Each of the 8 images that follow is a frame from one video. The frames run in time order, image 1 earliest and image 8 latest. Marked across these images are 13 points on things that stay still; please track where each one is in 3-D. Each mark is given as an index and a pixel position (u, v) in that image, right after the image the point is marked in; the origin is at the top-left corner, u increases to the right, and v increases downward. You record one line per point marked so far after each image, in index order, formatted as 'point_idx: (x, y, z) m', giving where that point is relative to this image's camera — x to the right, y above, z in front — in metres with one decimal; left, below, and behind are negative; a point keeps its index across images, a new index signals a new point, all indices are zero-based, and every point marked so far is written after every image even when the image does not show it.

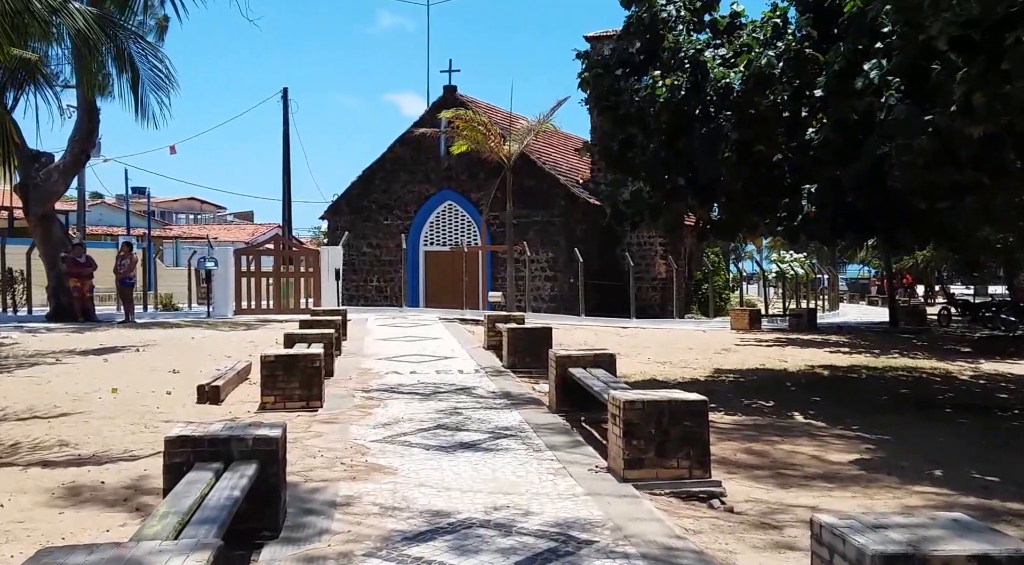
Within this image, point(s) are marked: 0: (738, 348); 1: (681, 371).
0: (+4.2, -1.2, +19.5) m
1: (+2.4, -1.3, +14.8) m
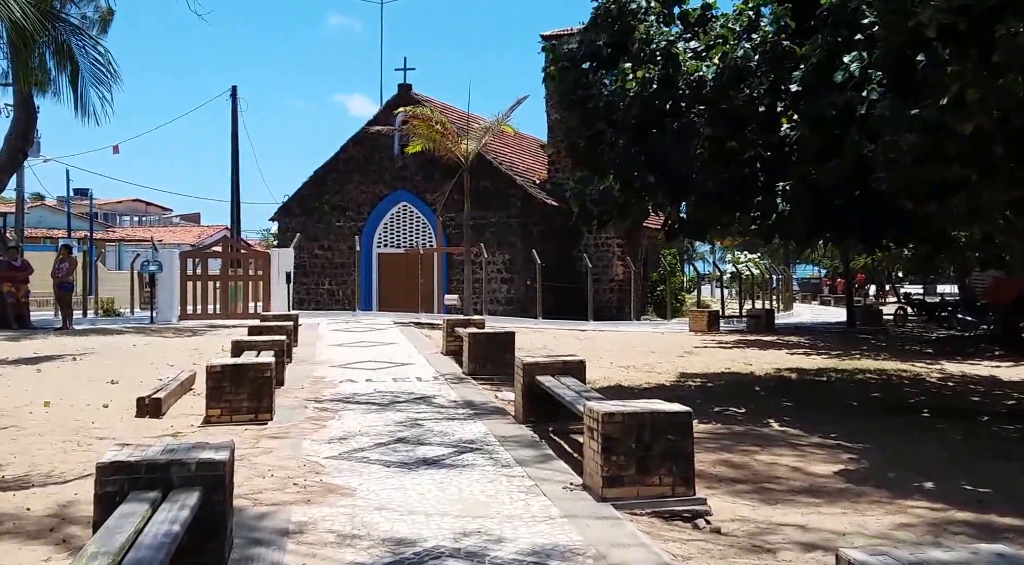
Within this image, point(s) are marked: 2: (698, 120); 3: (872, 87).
0: (+3.5, -1.3, +19.1) m
1: (+1.9, -1.3, +14.3) m
2: (+2.0, +1.8, +11.3) m
3: (+3.2, +1.8, +9.3) m
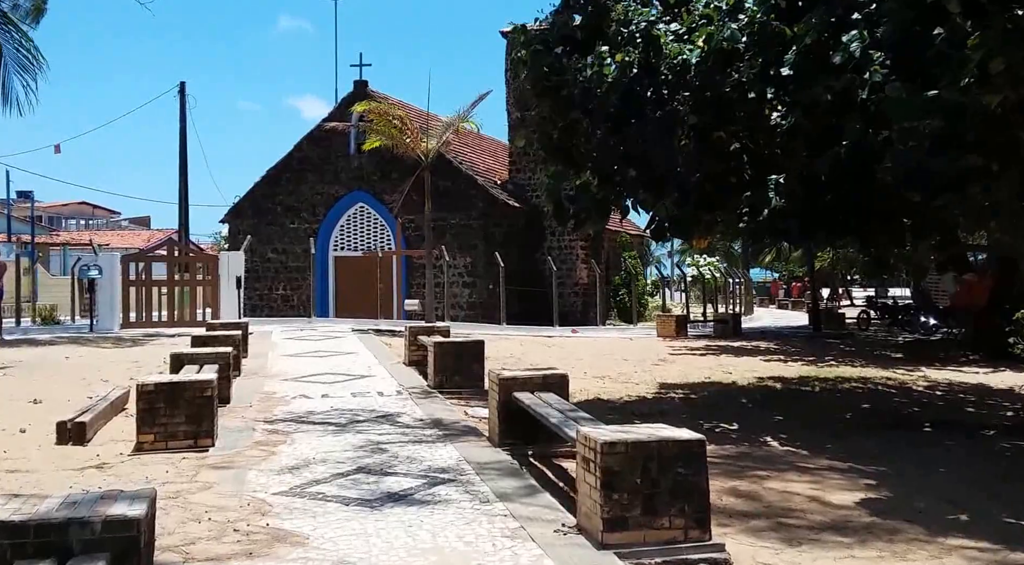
0: (+2.9, -1.3, +18.2) m
1: (+1.5, -1.4, +13.3) m
2: (+1.7, +1.7, +10.4) m
3: (+3.0, +1.7, +8.4) m
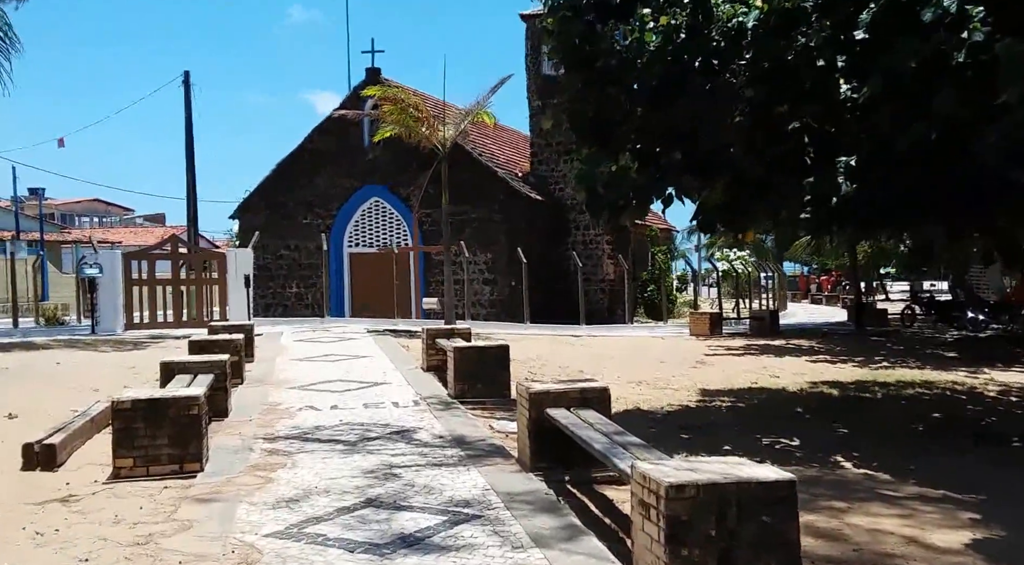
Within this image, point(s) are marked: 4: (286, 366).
0: (+3.3, -1.3, +17.0) m
1: (+1.8, -1.3, +12.2) m
2: (+2.0, +1.8, +9.2) m
3: (+3.2, +1.8, +7.2) m
4: (-3.1, -1.1, +14.2) m
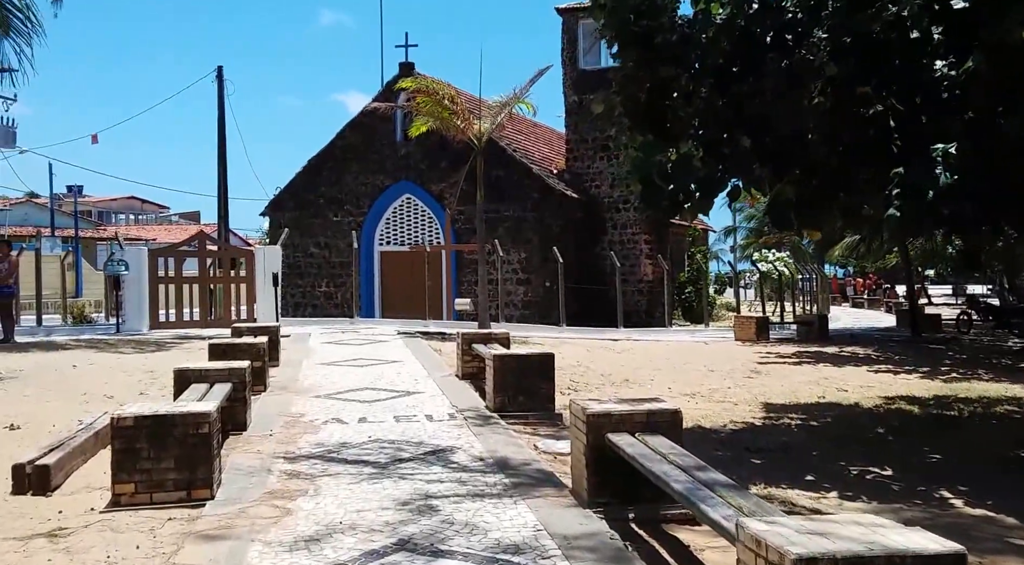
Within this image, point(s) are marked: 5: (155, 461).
0: (+3.9, -1.3, +15.9) m
1: (+2.3, -1.4, +11.1) m
2: (+2.4, +1.7, +8.1) m
3: (+3.5, +1.7, +6.1) m
4: (-2.6, -1.1, +13.3) m
5: (-2.2, -1.1, +6.5) m
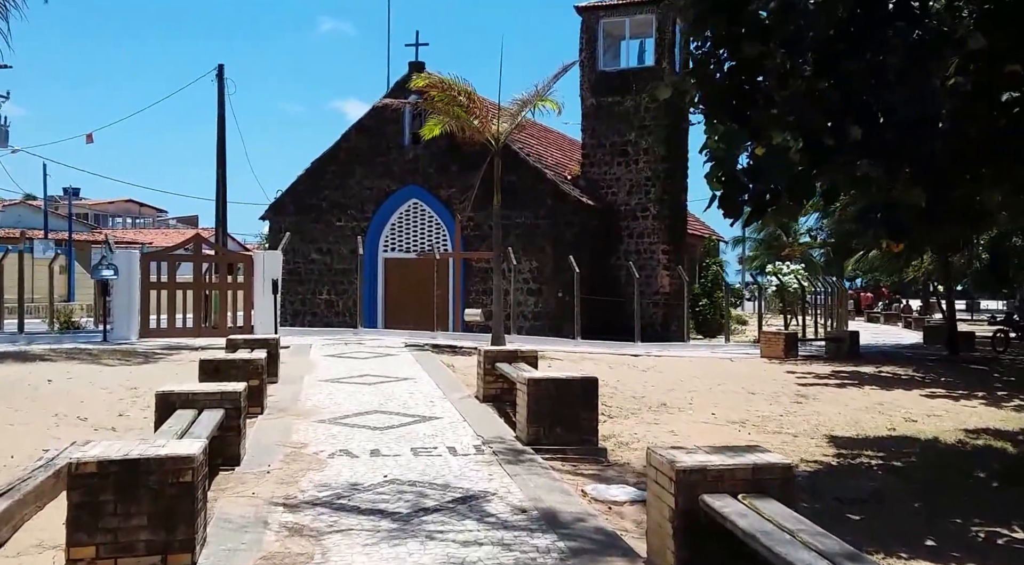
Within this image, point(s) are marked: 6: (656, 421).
0: (+4.2, -1.5, +14.5) m
1: (+2.6, -1.5, +9.7) m
2: (+2.7, +1.6, +6.8) m
3: (+3.9, +1.6, +4.7) m
4: (-2.3, -1.2, +11.9) m
5: (-1.9, -1.2, +5.1) m
6: (+1.5, -1.5, +11.1) m
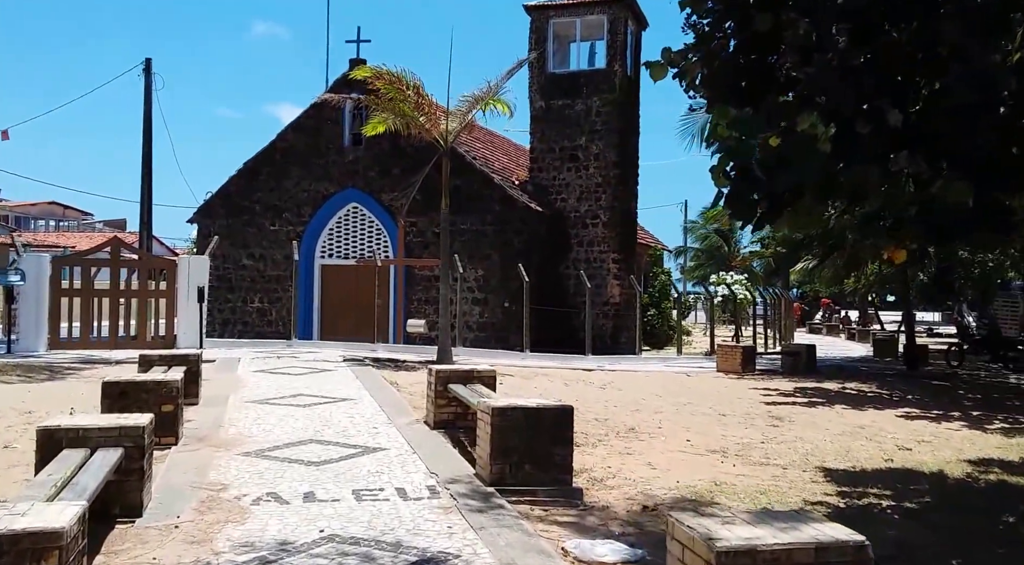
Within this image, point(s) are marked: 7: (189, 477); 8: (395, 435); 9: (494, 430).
0: (+3.5, -1.7, +13.5) m
1: (+2.2, -1.6, +8.6) m
2: (+2.6, +1.5, +5.7) m
3: (+3.9, +1.5, +3.7) m
4: (-2.7, -1.3, +10.5) m
5: (-2.0, -1.2, +3.7) m
6: (+1.1, -1.6, +9.9) m
7: (-2.3, -1.4, +7.4) m
8: (-1.0, -1.4, +9.3) m
9: (-0.1, -1.0, +7.3) m
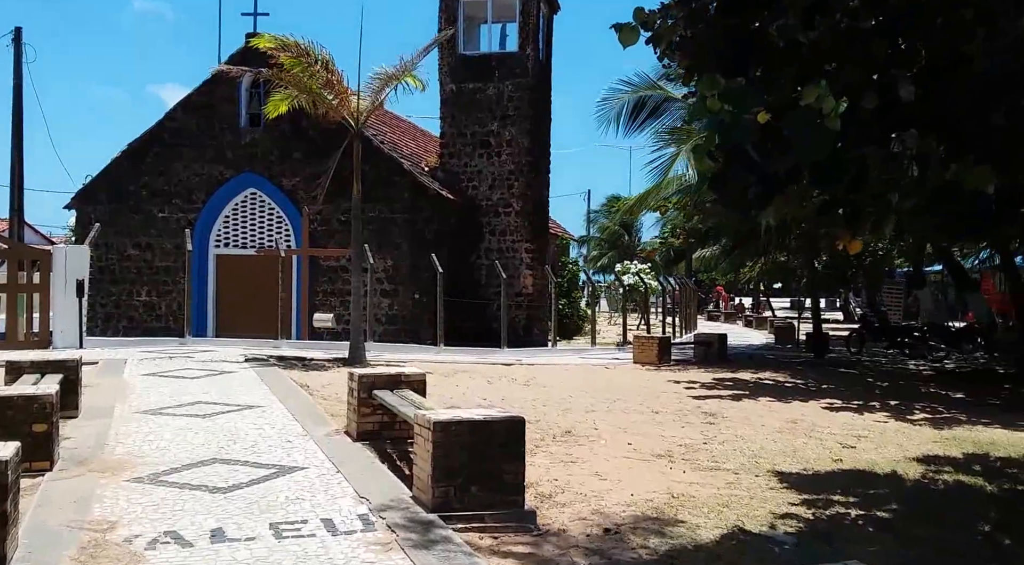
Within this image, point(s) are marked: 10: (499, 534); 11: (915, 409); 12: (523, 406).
0: (+2.6, -1.6, +12.8) m
1: (+1.7, -1.6, +7.8) m
2: (+2.4, +1.5, +4.9) m
3: (+3.9, +1.5, +3.0) m
4: (-3.4, -1.3, +9.1) m
5: (-1.9, -1.2, +2.5) m
6: (+0.5, -1.5, +9.0) m
7: (-2.6, -1.4, +6.1) m
8: (-1.5, -1.3, +8.1) m
9: (-0.5, -1.0, +6.3) m
10: (-0.1, -1.5, +6.2) m
11: (+5.9, -1.7, +14.8) m
12: (+0.1, -1.5, +12.3) m
